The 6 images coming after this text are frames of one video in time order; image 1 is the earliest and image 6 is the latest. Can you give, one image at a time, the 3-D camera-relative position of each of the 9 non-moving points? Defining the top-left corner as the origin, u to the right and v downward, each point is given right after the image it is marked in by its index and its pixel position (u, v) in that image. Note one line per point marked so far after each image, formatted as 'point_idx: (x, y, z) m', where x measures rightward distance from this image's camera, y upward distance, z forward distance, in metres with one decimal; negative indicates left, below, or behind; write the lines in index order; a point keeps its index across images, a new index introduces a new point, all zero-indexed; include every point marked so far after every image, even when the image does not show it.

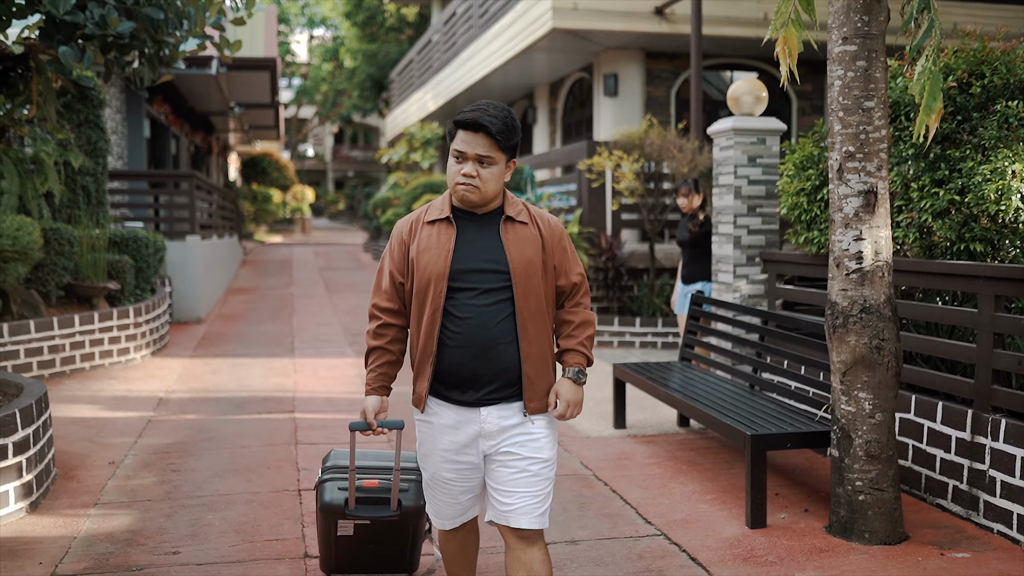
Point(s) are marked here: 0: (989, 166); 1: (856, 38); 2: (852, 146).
0: (+2.3, +0.6, +4.8) m
1: (+1.4, +1.0, +4.1) m
2: (+1.4, +0.6, +4.1) m
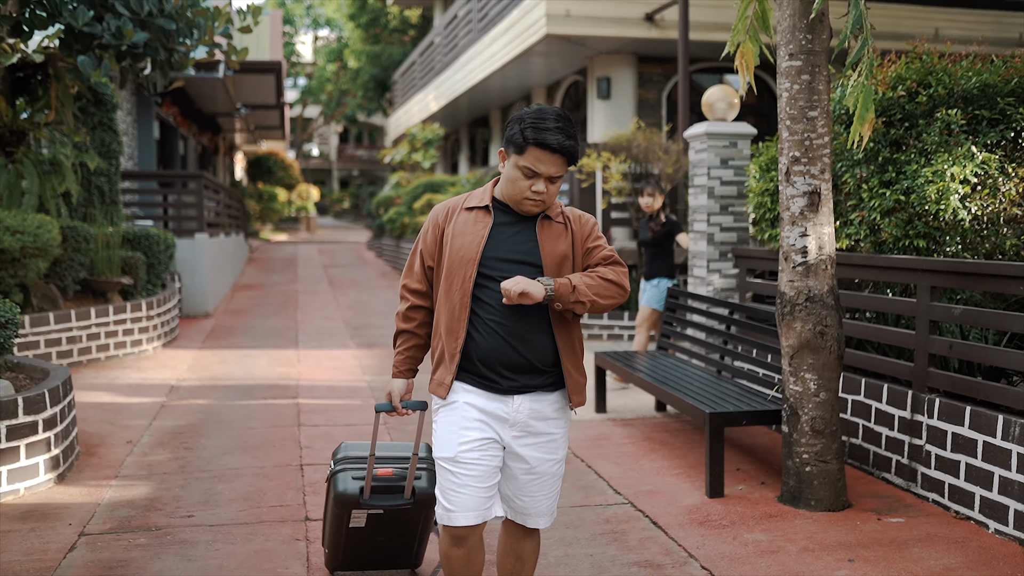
0: (+2.2, +0.6, +5.2) m
1: (+1.3, +1.1, +4.5) m
2: (+1.3, +0.6, +4.6) m
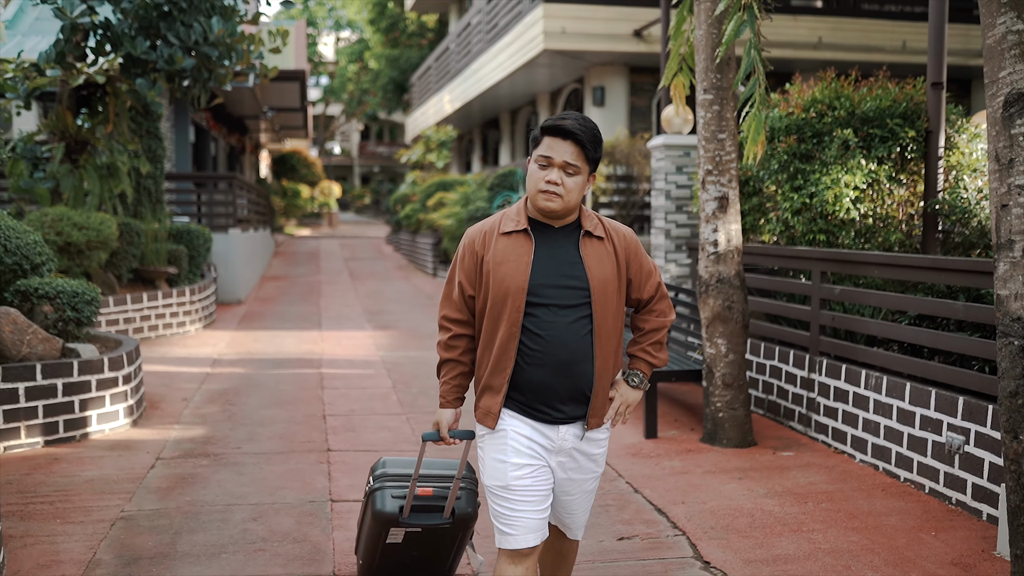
0: (+2.0, +0.7, +6.5) m
1: (+1.1, +1.1, +5.8) m
2: (+1.2, +0.7, +5.8) m
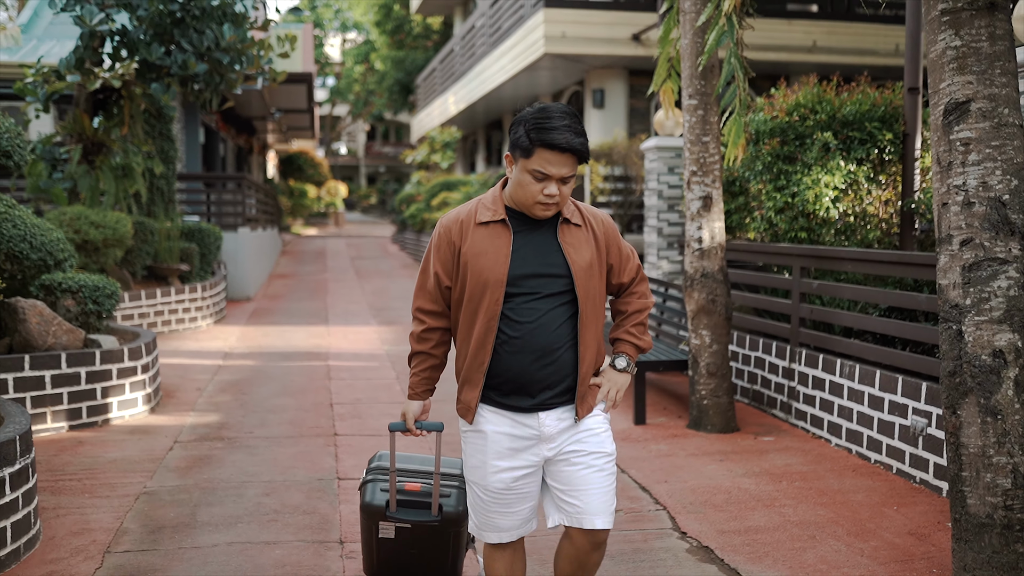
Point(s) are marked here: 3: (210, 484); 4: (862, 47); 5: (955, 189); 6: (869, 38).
0: (+2.0, +0.7, +6.8) m
1: (+1.1, +1.2, +6.1) m
2: (+1.1, +0.7, +6.2) m
3: (-1.5, -1.0, +5.2) m
4: (+5.0, +3.4, +14.3) m
5: (+1.5, +0.3, +3.5) m
6: (+5.0, +3.5, +14.2) m
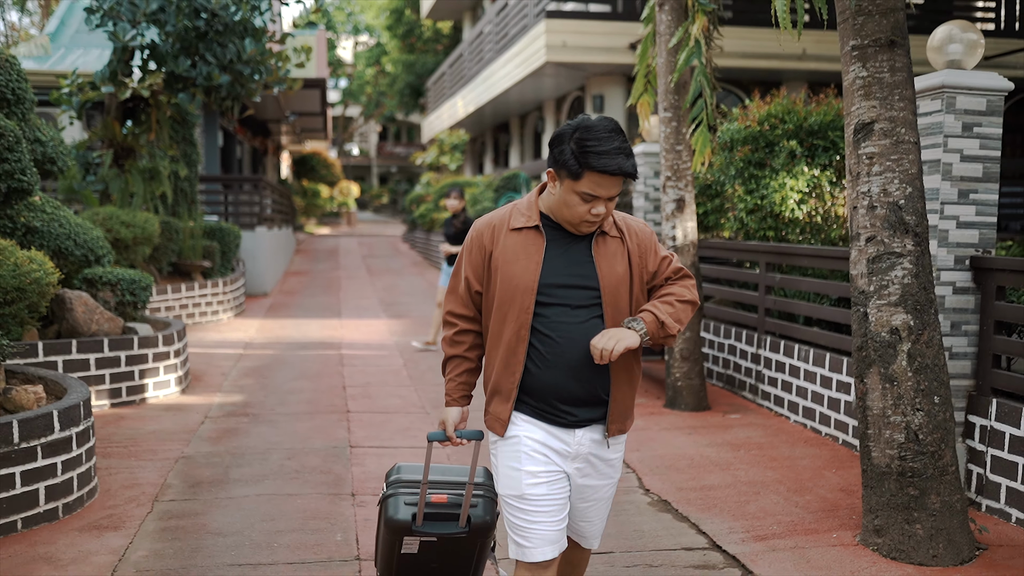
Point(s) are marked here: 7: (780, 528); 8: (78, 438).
0: (+2.0, +0.8, +7.5) m
1: (+1.1, +1.2, +6.9) m
2: (+1.1, +0.8, +6.9) m
3: (-1.6, -1.0, +5.9) m
4: (+5.0, +3.5, +14.9) m
5: (+1.5, +0.4, +4.2) m
6: (+5.1, +3.6, +14.9) m
7: (+1.2, -1.1, +4.5) m
8: (-2.0, -0.7, +4.7) m
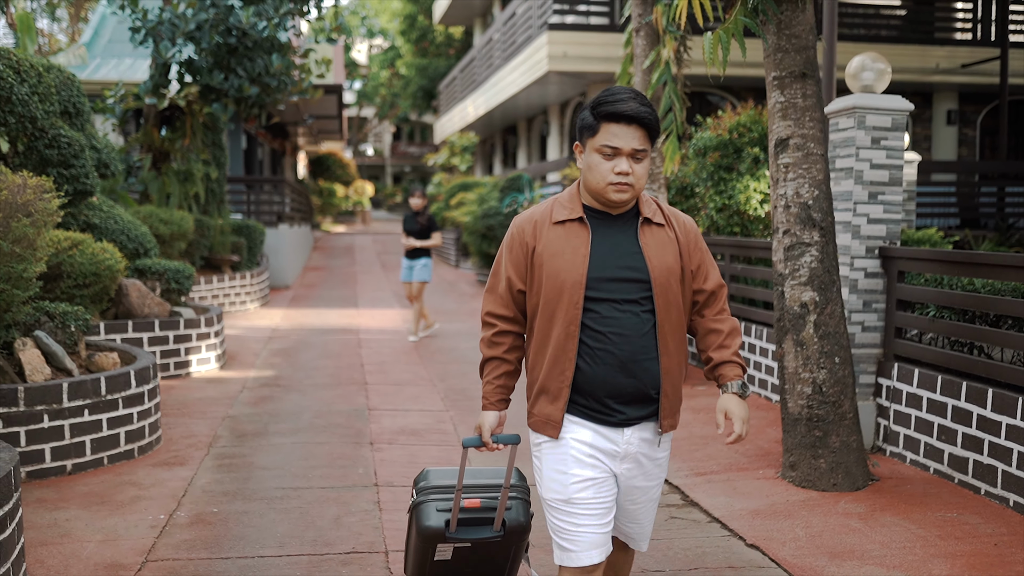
0: (+2.0, +0.9, +8.6) m
1: (+1.1, +1.3, +7.9) m
2: (+1.1, +0.9, +8.0) m
3: (-1.6, -0.9, +7.0) m
4: (+5.1, +3.6, +15.9) m
5: (+1.4, +0.5, +5.3) m
6: (+5.2, +3.7, +15.9) m
7: (+1.1, -1.0, +5.6) m
8: (-2.1, -0.6, +5.8) m
